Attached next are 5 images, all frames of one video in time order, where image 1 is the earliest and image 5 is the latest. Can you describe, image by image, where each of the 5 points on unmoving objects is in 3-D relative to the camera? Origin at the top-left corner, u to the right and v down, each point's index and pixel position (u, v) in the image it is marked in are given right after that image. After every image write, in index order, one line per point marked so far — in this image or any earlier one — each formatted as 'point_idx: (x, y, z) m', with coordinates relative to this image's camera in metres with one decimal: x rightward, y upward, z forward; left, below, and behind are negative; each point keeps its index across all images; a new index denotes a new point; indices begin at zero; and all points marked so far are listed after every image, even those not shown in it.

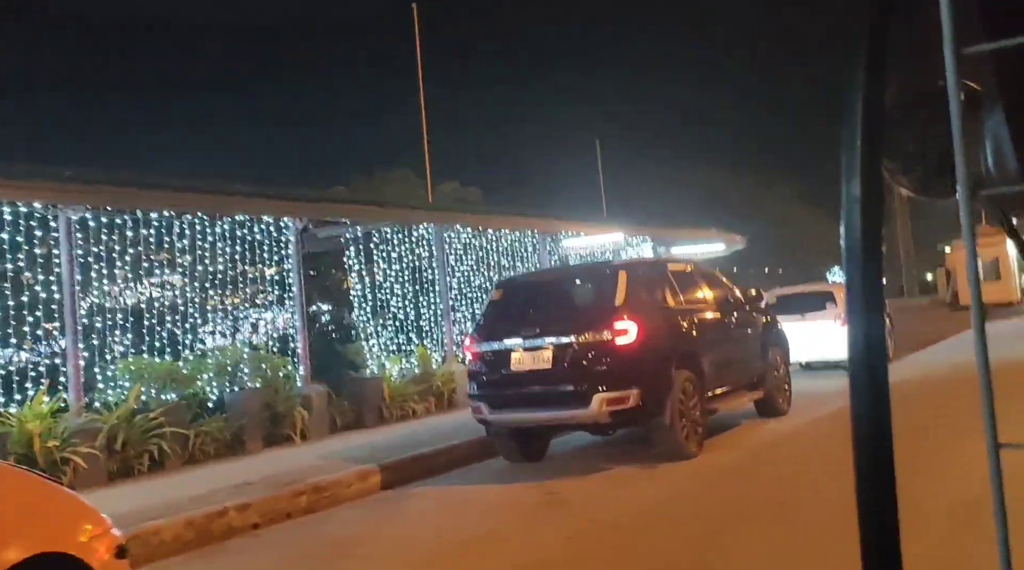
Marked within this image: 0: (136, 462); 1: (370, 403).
0: (-3.8, -1.8, +11.2) m
1: (-1.8, -1.5, +14.2) m
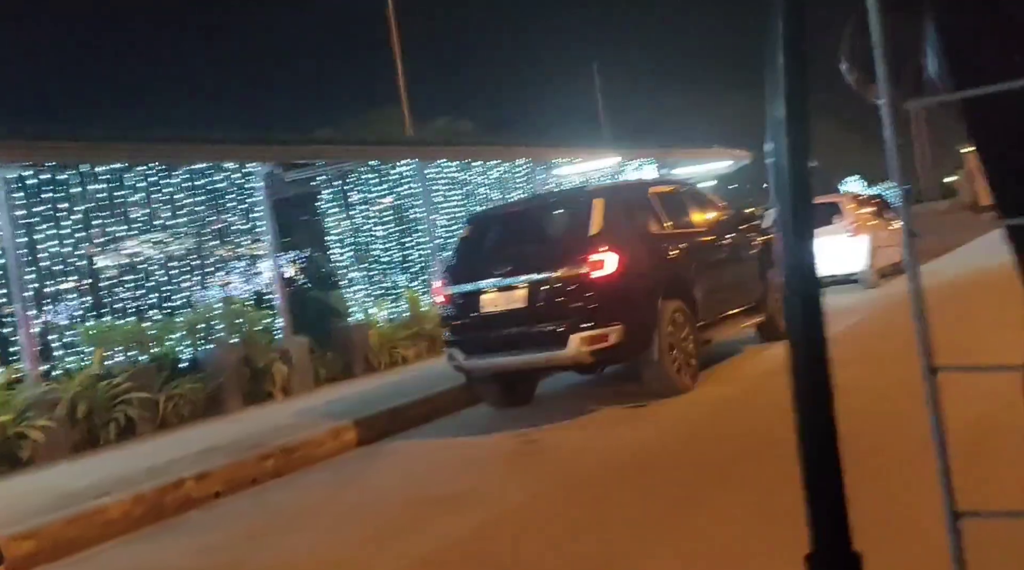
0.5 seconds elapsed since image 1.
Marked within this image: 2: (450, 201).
0: (-4.0, -1.4, +10.6) m
1: (-1.9, -0.8, +13.6) m
2: (-0.9, +1.3, +16.3) m
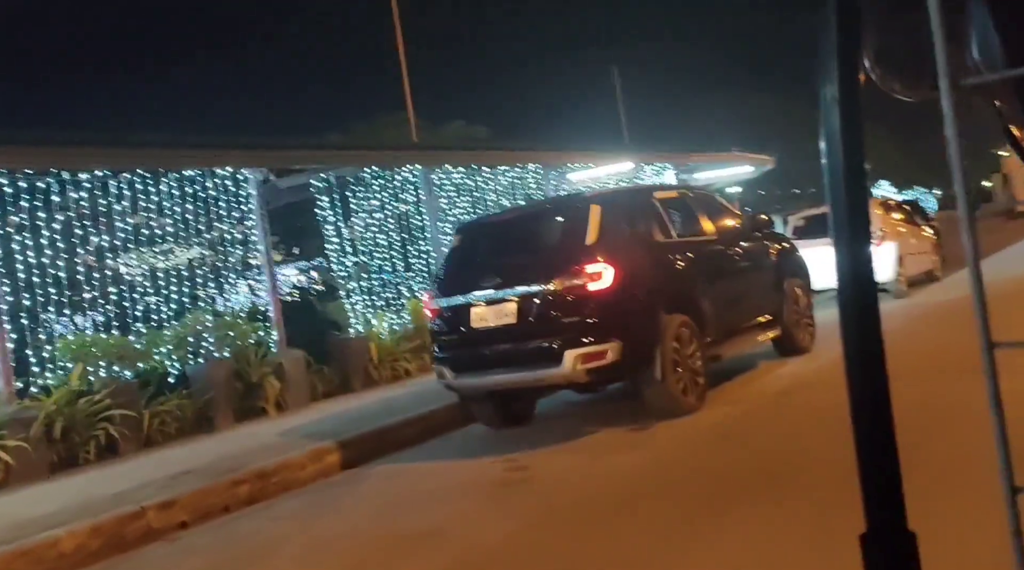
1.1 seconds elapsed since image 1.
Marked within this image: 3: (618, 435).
0: (-4.0, -1.5, +10.1) m
1: (-1.9, -0.9, +13.1) m
2: (-0.8, +1.1, +15.8) m
3: (+0.8, -1.1, +8.3) m
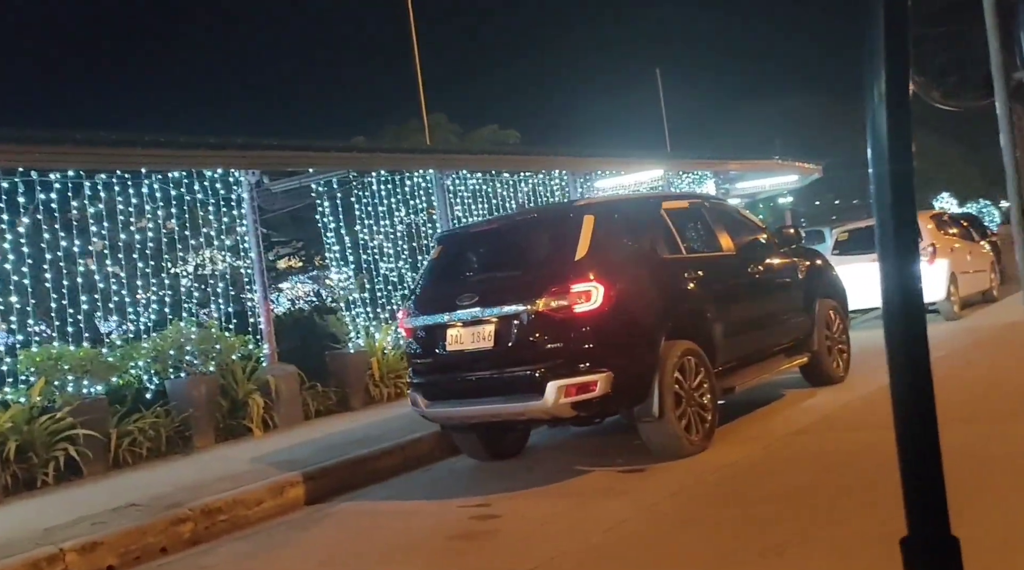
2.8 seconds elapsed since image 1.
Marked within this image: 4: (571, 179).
0: (-4.0, -1.6, +9.3) m
1: (-1.8, -1.1, +12.2) m
2: (-0.5, +1.0, +14.9) m
3: (+0.7, -1.3, +7.3) m
4: (+0.9, +1.6, +16.2) m
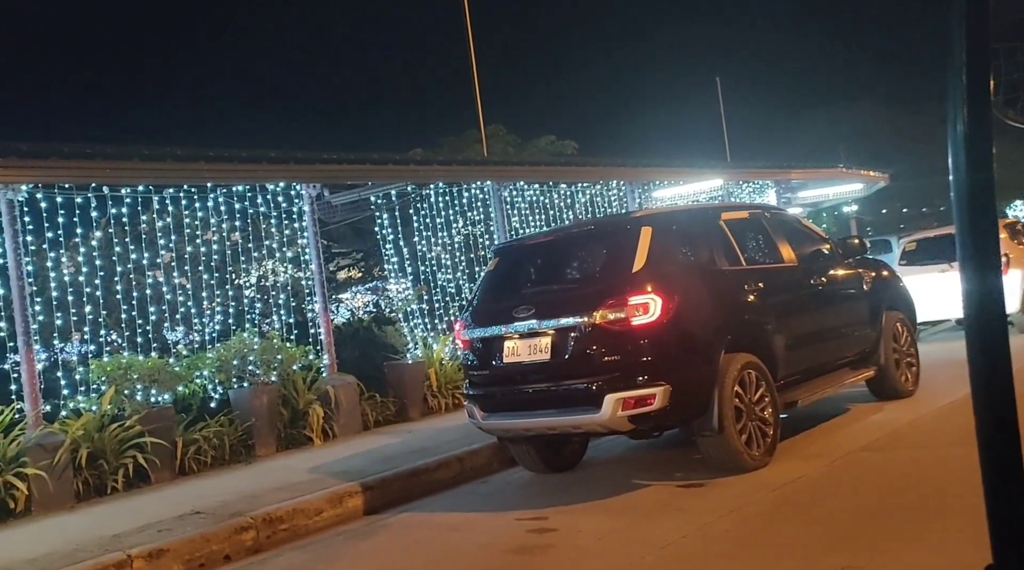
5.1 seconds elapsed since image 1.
0: (-3.5, -1.7, +9.5) m
1: (-1.1, -1.2, +12.3) m
2: (+0.3, +0.8, +14.9) m
3: (+1.1, -1.4, +7.3) m
4: (+1.7, +1.4, +16.1) m
